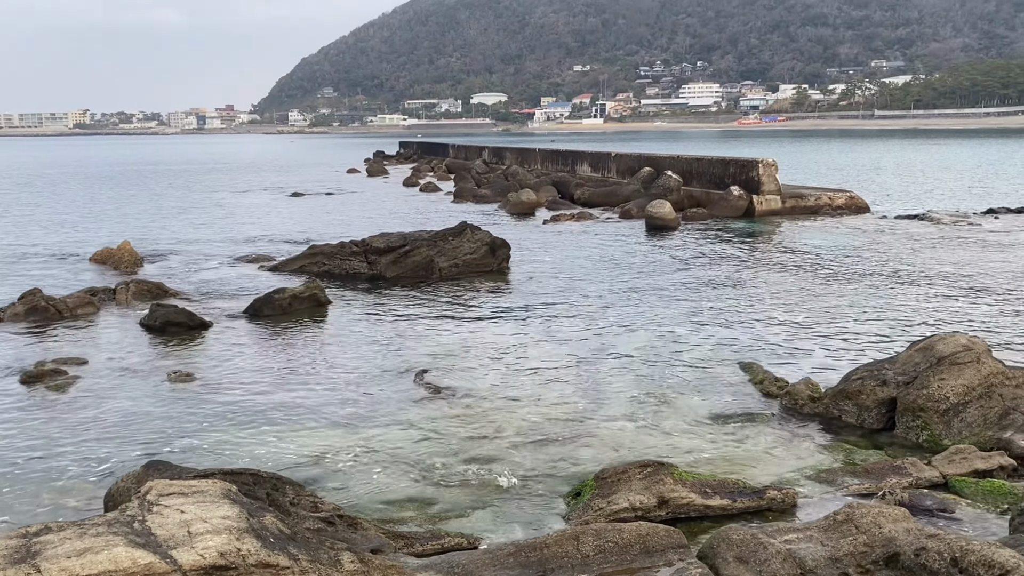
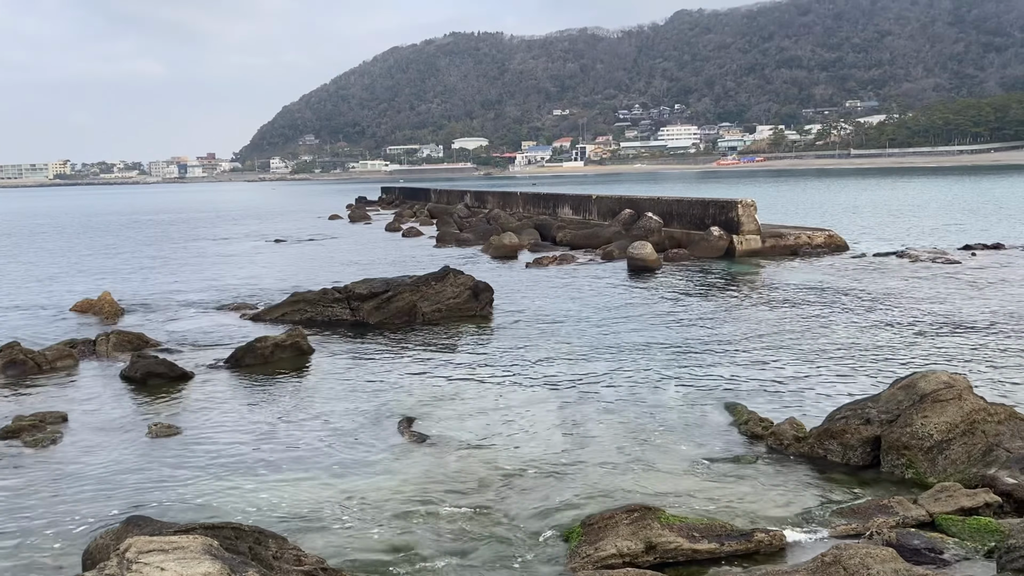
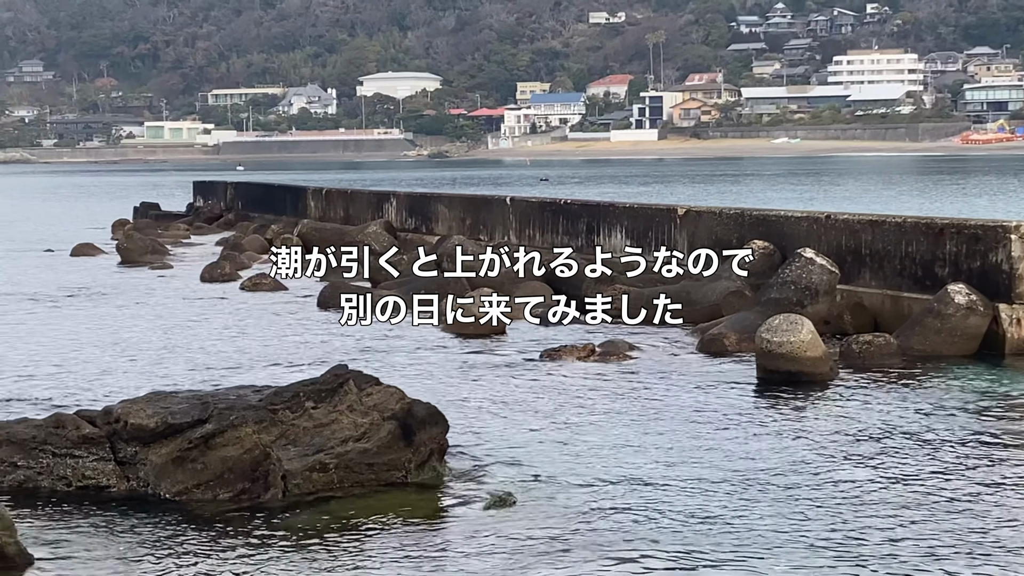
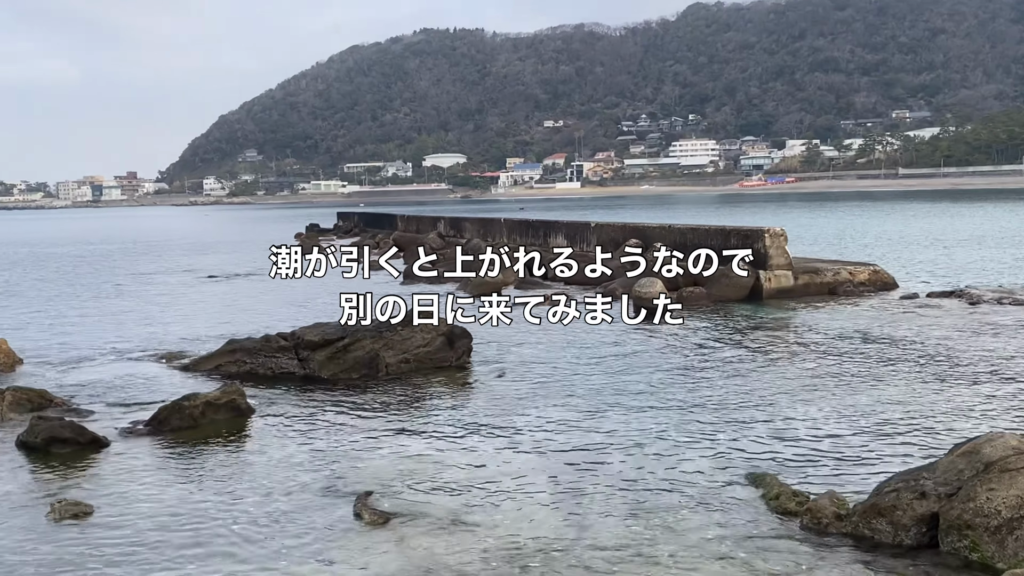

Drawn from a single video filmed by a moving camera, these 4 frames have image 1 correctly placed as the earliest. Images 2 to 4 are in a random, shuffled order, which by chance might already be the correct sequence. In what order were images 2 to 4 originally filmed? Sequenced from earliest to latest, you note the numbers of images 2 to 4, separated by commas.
2, 4, 3
